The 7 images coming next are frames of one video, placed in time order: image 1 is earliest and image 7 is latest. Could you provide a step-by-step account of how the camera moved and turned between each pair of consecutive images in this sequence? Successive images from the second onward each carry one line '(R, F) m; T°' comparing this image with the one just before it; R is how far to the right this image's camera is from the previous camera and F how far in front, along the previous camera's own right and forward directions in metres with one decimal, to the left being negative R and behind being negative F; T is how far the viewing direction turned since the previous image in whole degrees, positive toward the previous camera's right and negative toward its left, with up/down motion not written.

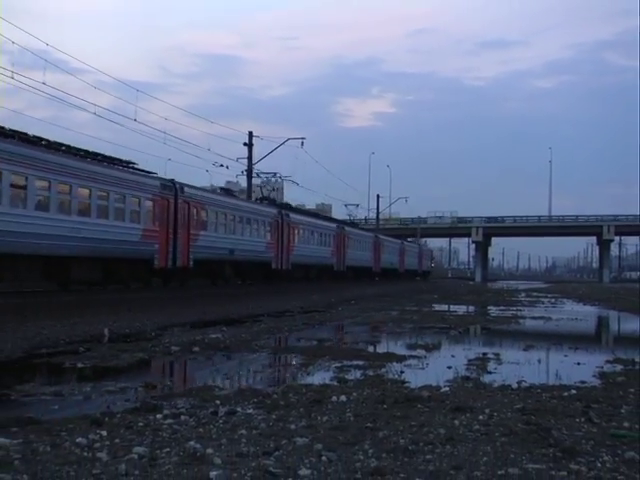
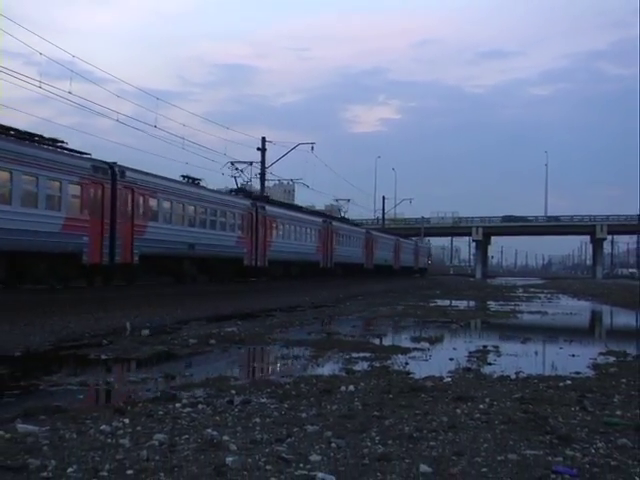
(0.0, -0.5) m; -1°
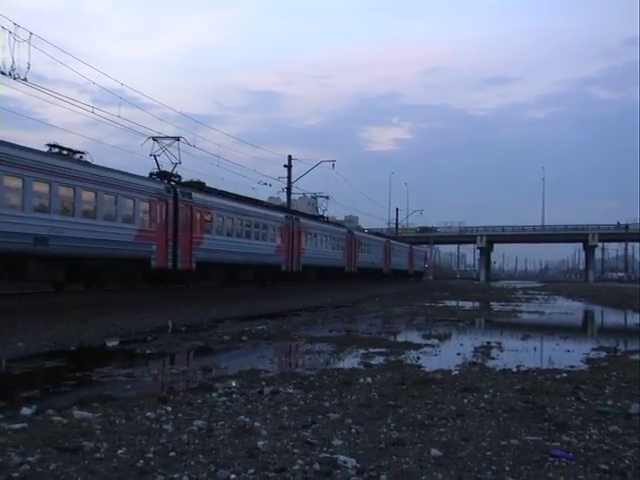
(0.0, -1.0) m; -2°
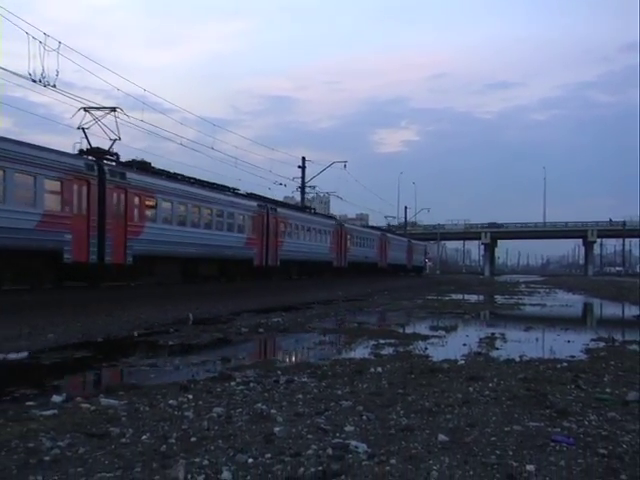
(0.0, -0.5) m; -1°
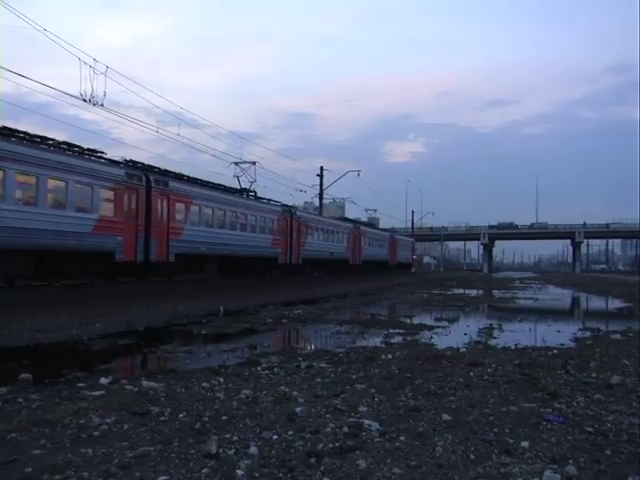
(0.0, -1.2) m; -2°
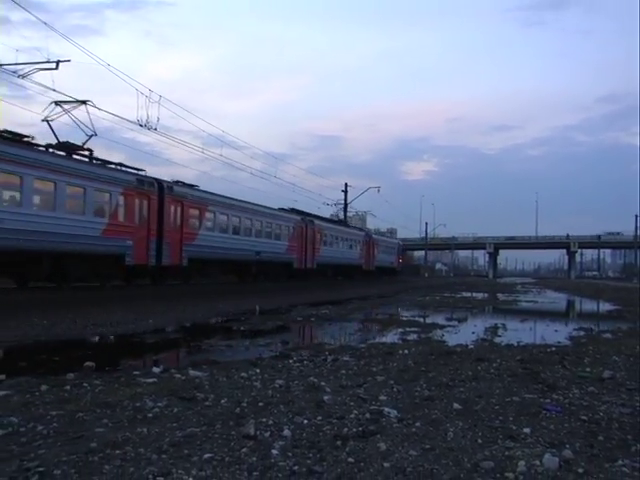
(+0.2, -1.5) m; -3°
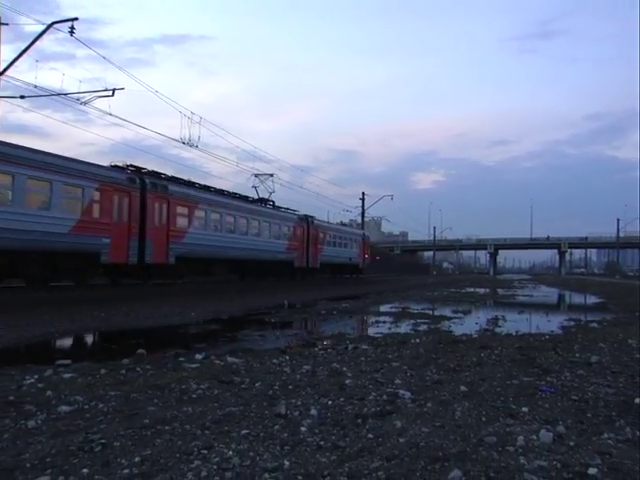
(+0.1, -1.7) m; -2°
